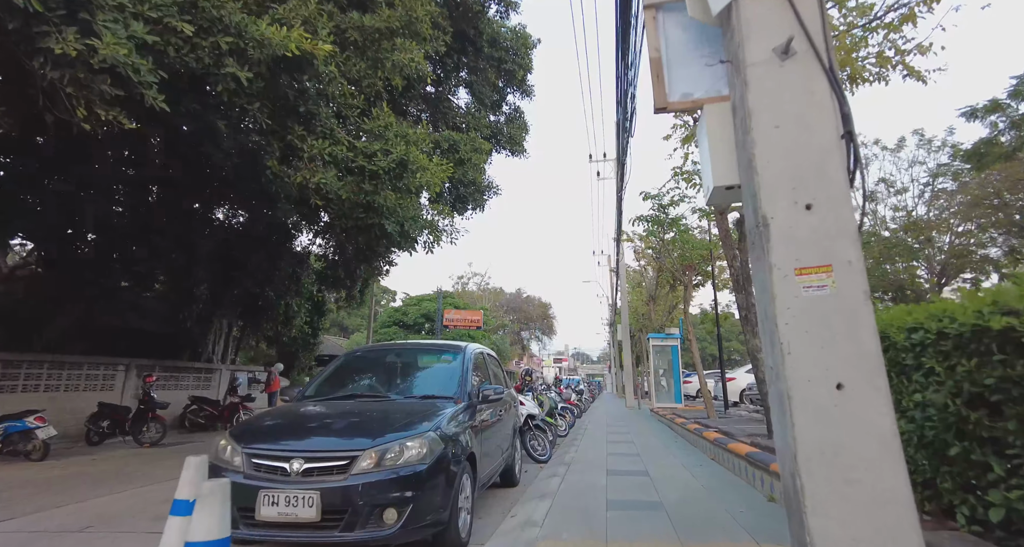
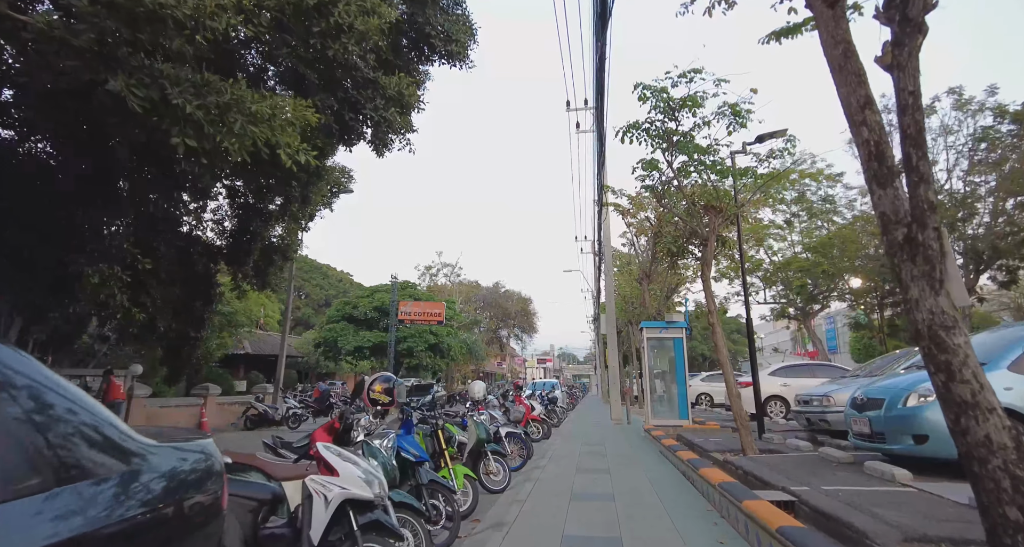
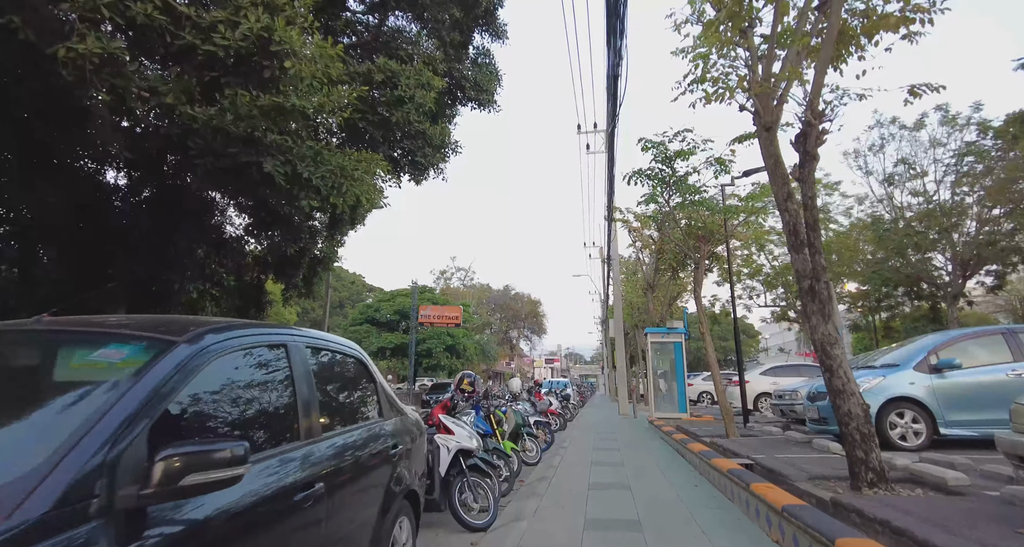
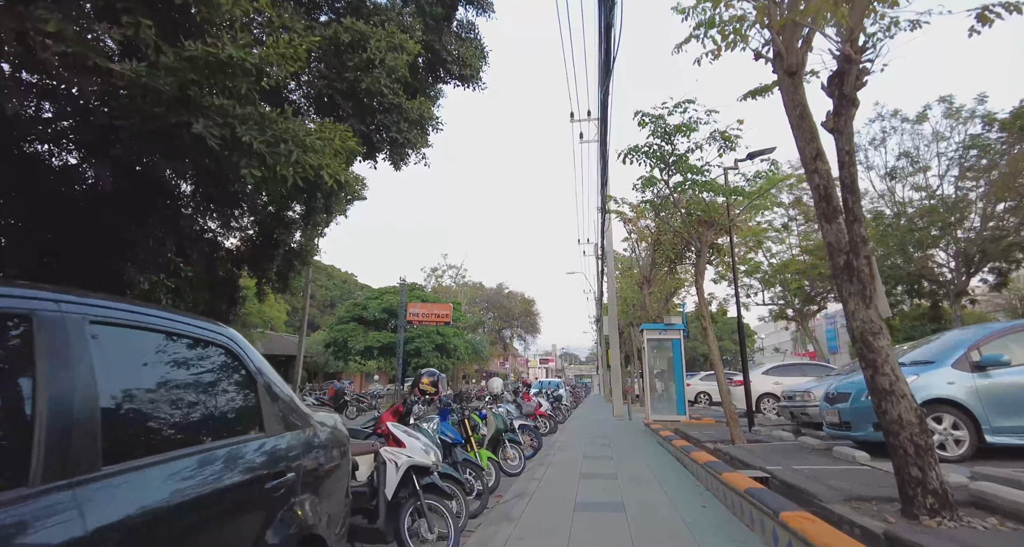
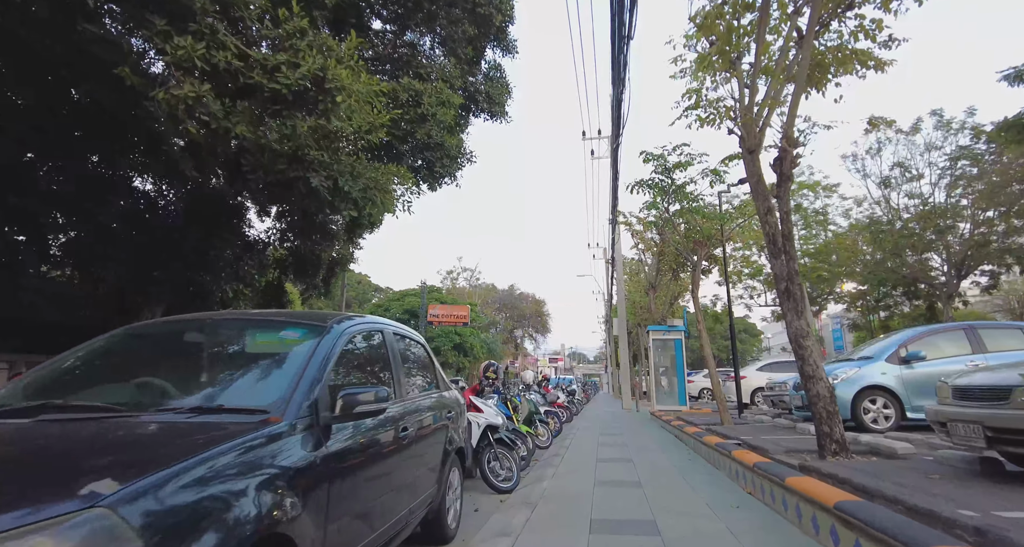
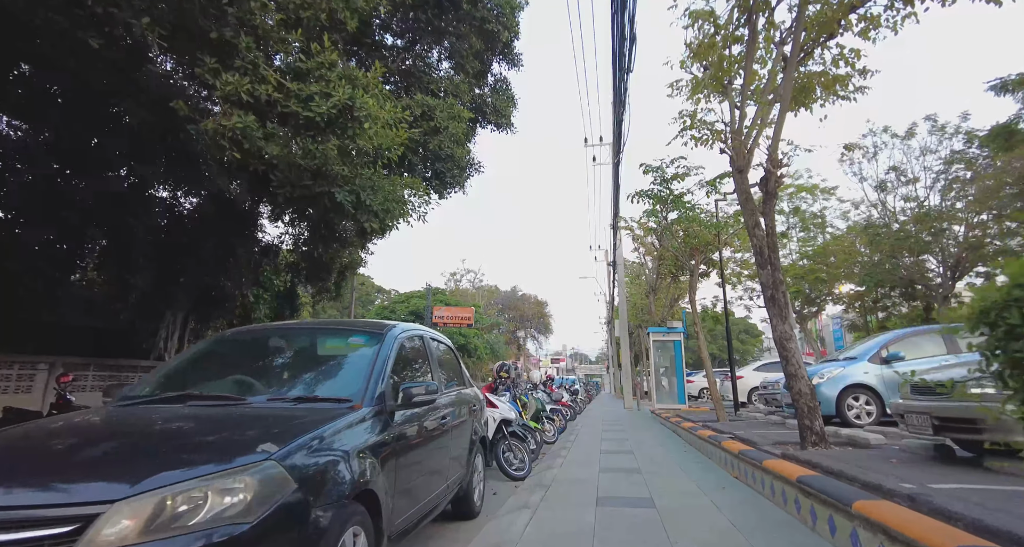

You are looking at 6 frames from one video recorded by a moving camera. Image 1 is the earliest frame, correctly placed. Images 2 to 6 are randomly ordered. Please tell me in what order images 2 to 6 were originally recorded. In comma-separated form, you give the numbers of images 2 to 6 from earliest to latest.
6, 5, 3, 4, 2
